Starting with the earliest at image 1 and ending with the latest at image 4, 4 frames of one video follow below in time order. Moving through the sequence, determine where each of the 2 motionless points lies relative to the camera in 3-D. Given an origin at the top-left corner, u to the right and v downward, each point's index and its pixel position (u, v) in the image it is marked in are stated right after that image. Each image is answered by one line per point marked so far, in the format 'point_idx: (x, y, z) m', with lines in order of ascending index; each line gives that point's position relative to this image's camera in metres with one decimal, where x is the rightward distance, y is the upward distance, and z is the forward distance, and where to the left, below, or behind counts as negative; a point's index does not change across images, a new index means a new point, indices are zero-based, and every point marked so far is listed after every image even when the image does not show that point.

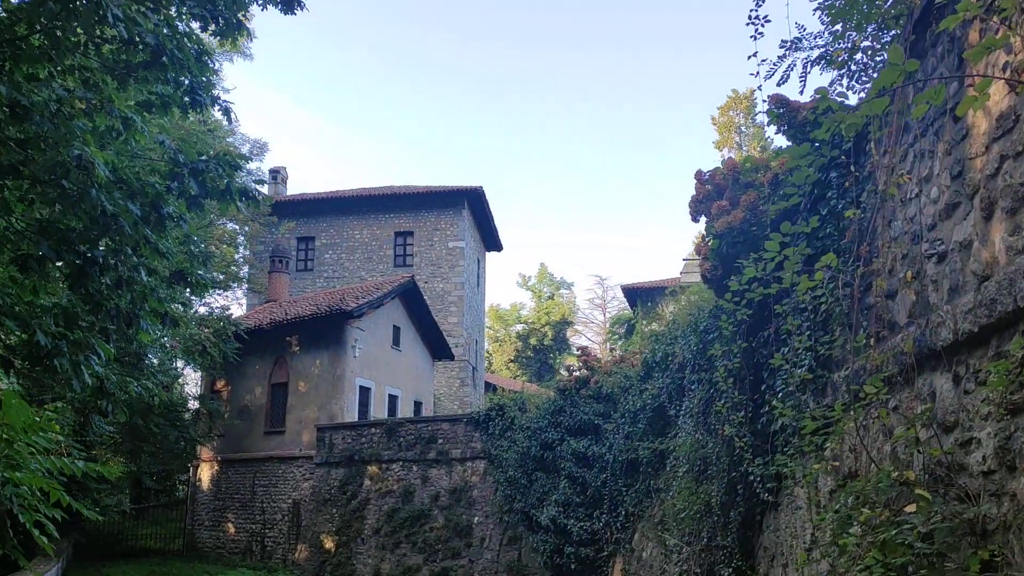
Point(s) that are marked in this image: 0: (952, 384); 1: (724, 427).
0: (+1.7, -0.4, +3.1) m
1: (+1.7, -1.1, +6.2) m
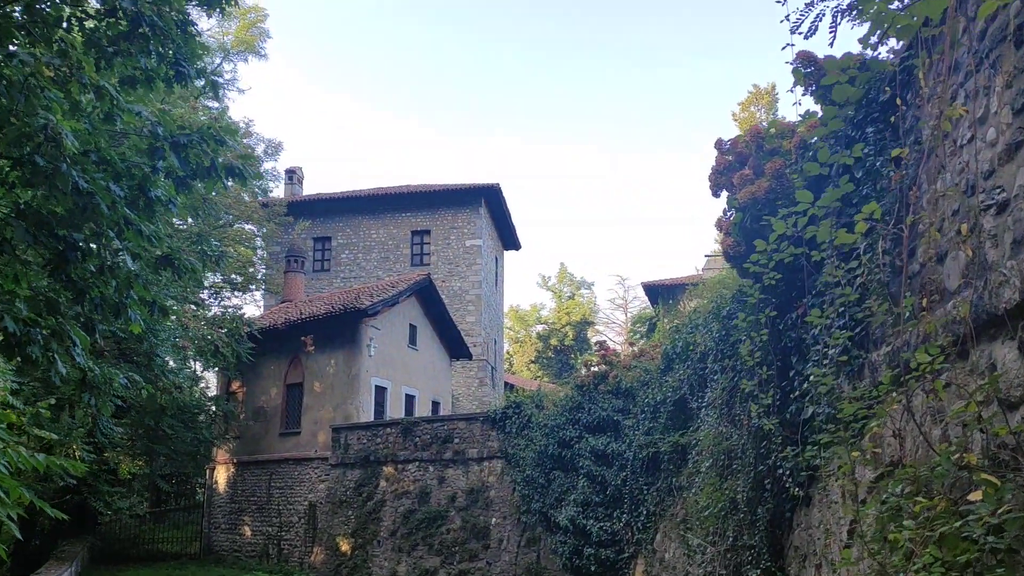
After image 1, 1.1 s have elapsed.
0: (+1.7, -0.2, +2.7) m
1: (+1.8, -0.9, +5.8) m
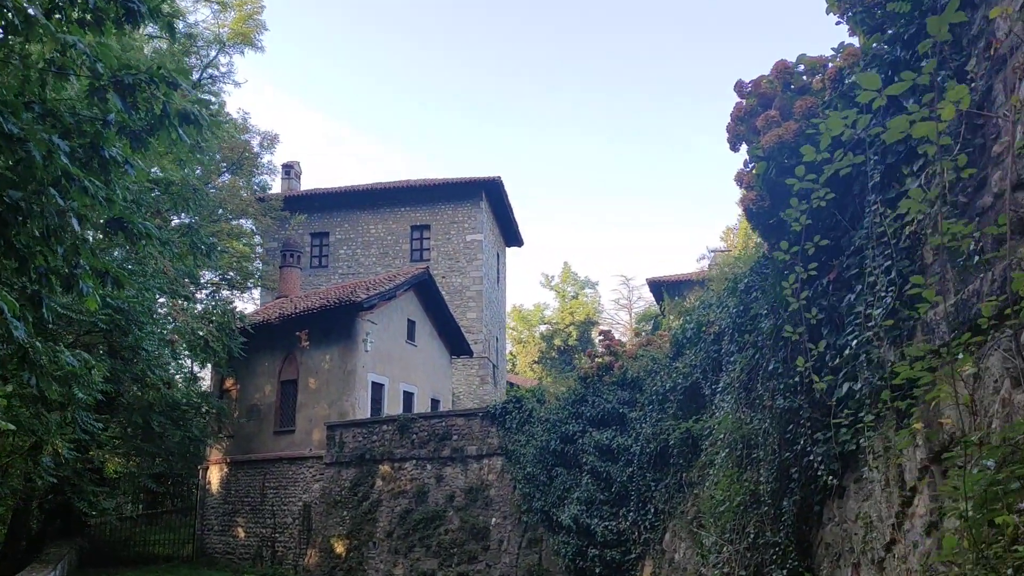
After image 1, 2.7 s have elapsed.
0: (+1.7, 0.0, +2.0) m
1: (+1.7, -0.7, +5.2) m
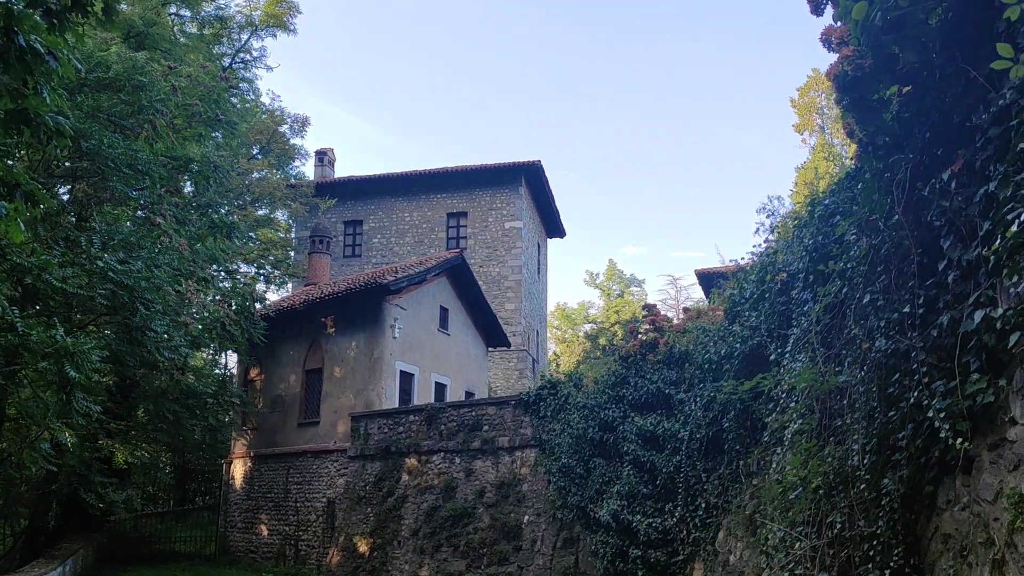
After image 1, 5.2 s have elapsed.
0: (+1.5, +0.5, +0.8) m
1: (+1.8, -0.3, +3.9) m
